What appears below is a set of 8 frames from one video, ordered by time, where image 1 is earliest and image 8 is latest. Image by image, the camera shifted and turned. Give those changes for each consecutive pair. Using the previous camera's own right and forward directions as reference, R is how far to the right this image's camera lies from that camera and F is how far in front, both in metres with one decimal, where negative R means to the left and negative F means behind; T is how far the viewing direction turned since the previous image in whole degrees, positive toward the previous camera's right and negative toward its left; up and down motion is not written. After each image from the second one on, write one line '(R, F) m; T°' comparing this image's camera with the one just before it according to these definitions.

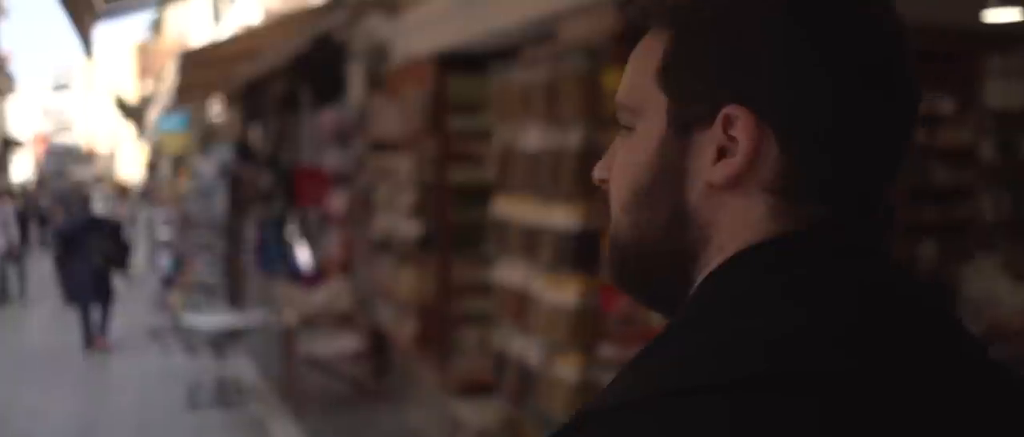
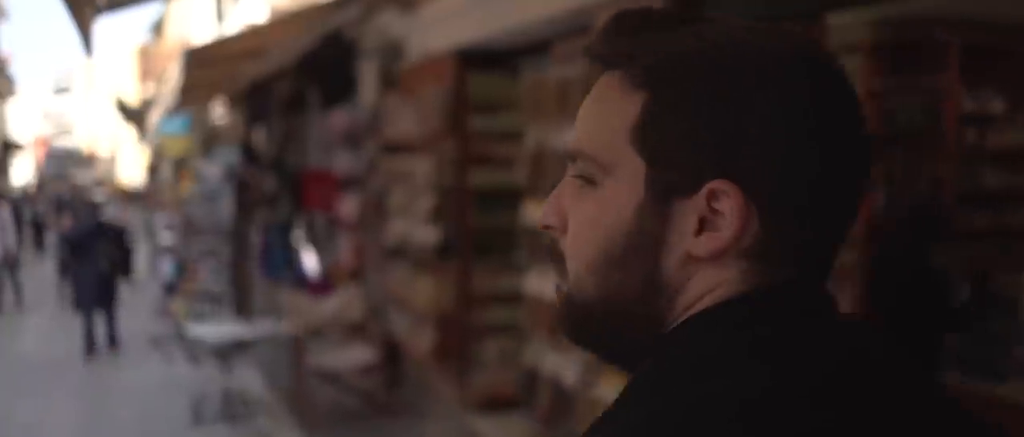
(-0.1, +0.3) m; 0°
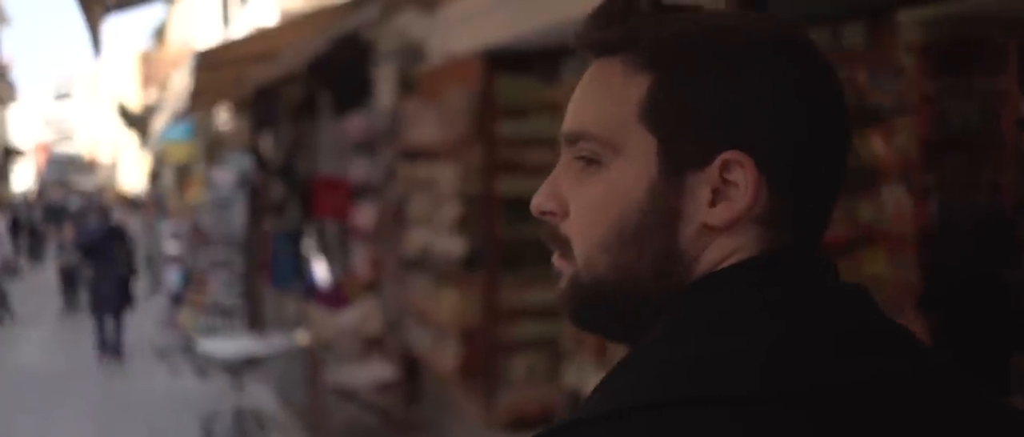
(-0.1, +0.3) m; 0°
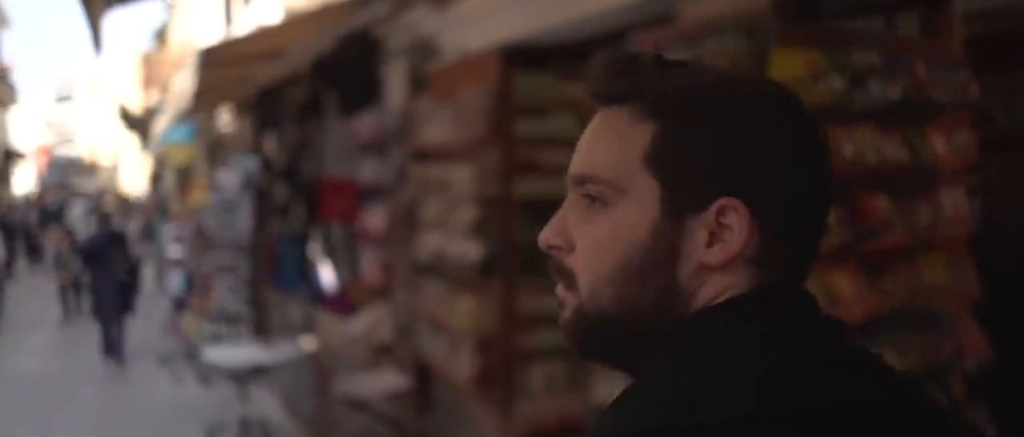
(0.0, +0.2) m; 0°
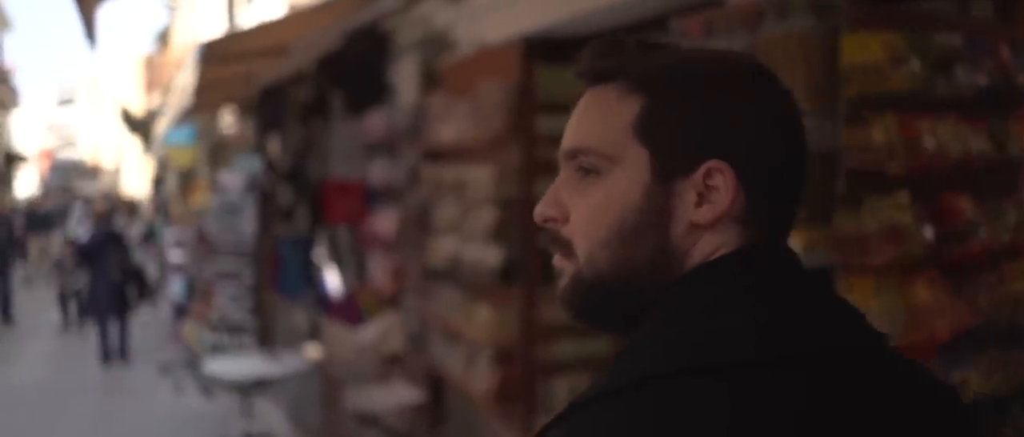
(0.0, +0.3) m; 0°
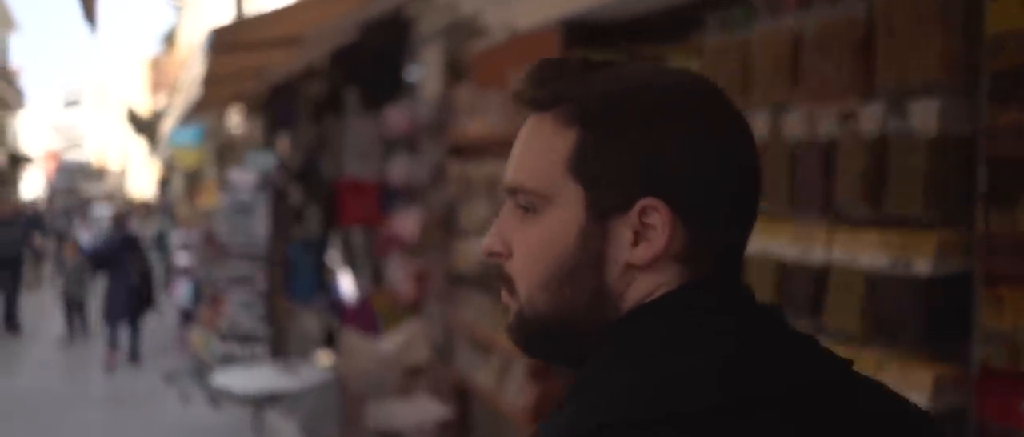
(-0.1, +0.4) m; 0°
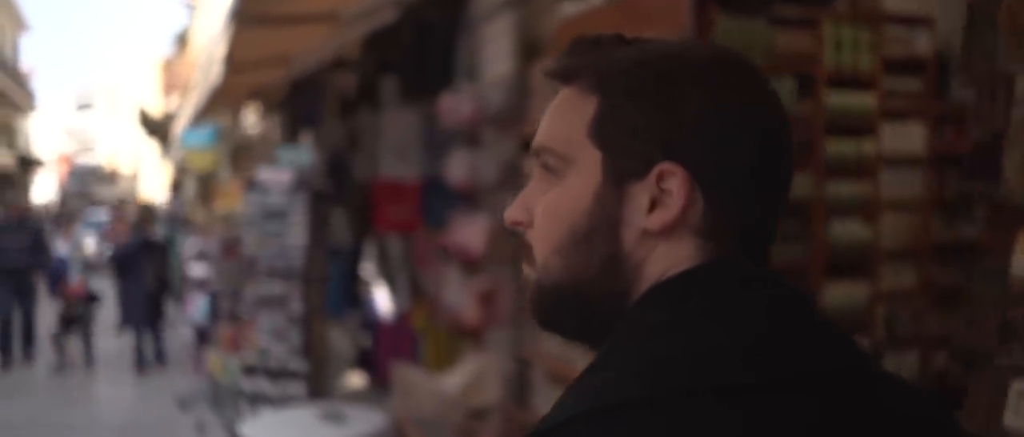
(-0.2, +0.9) m; 0°
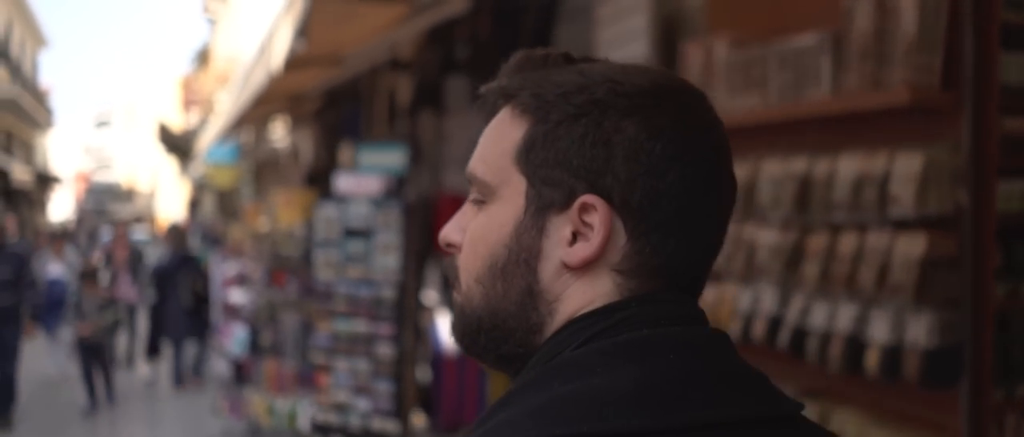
(-0.2, +0.8) m; 0°
